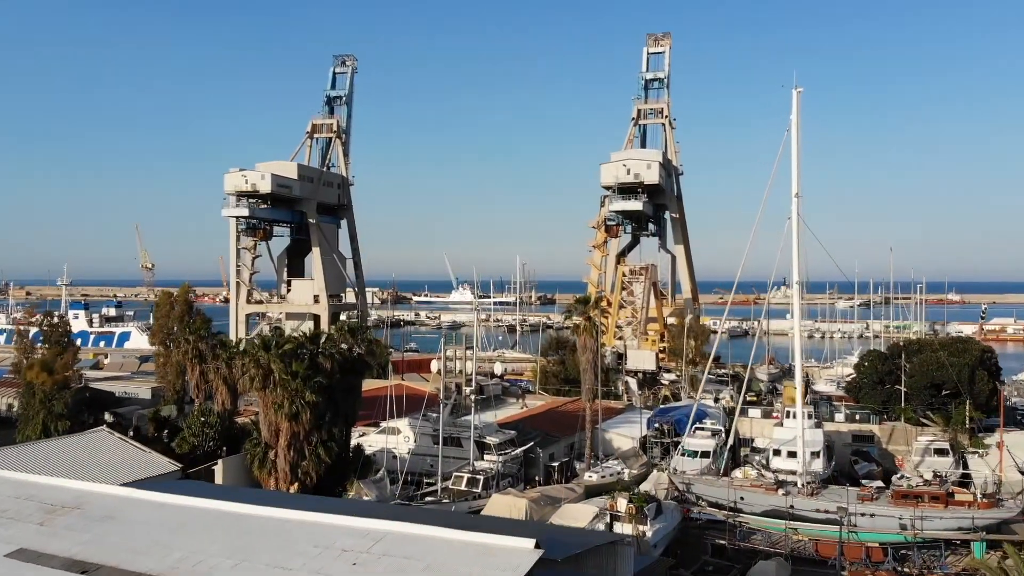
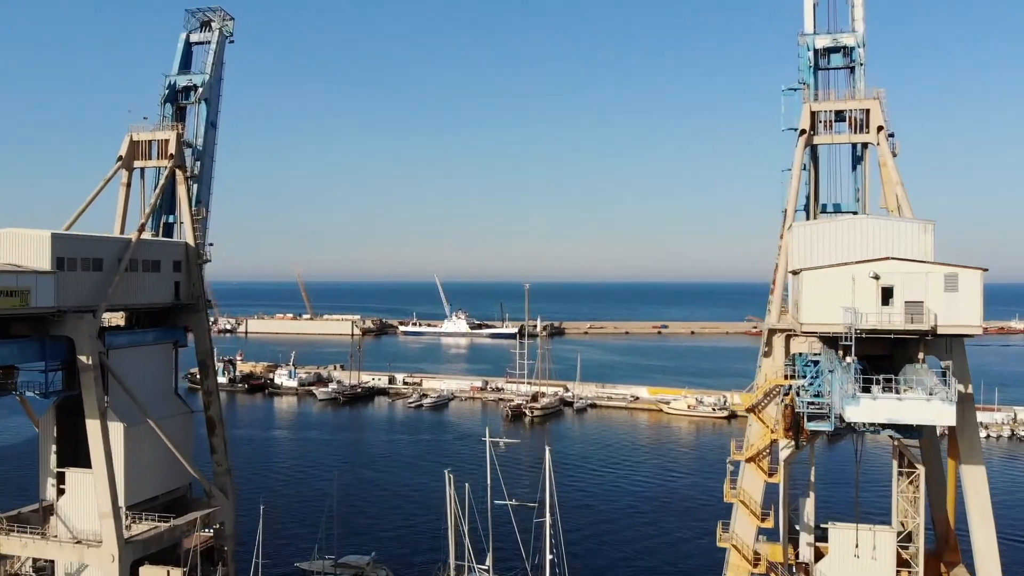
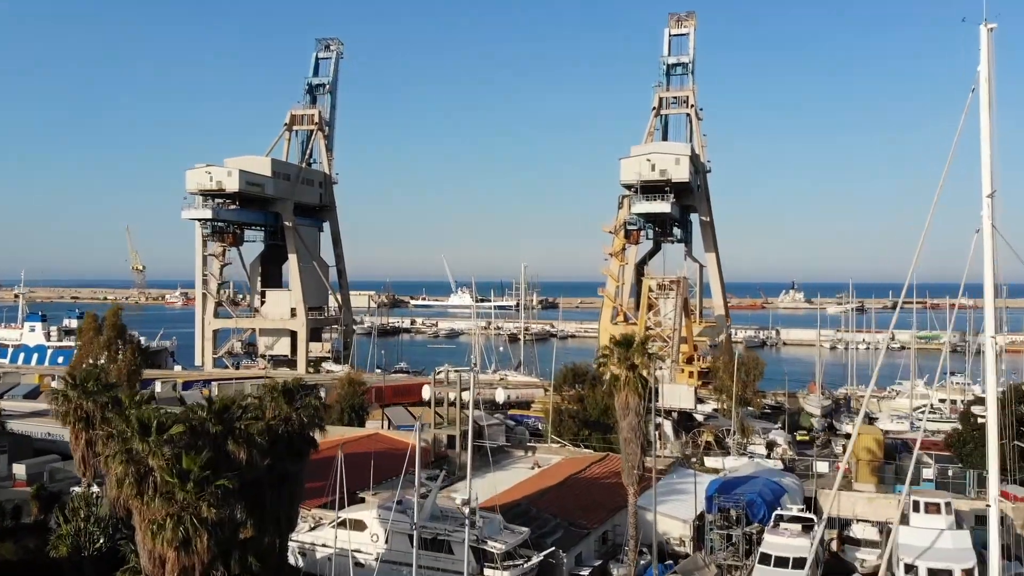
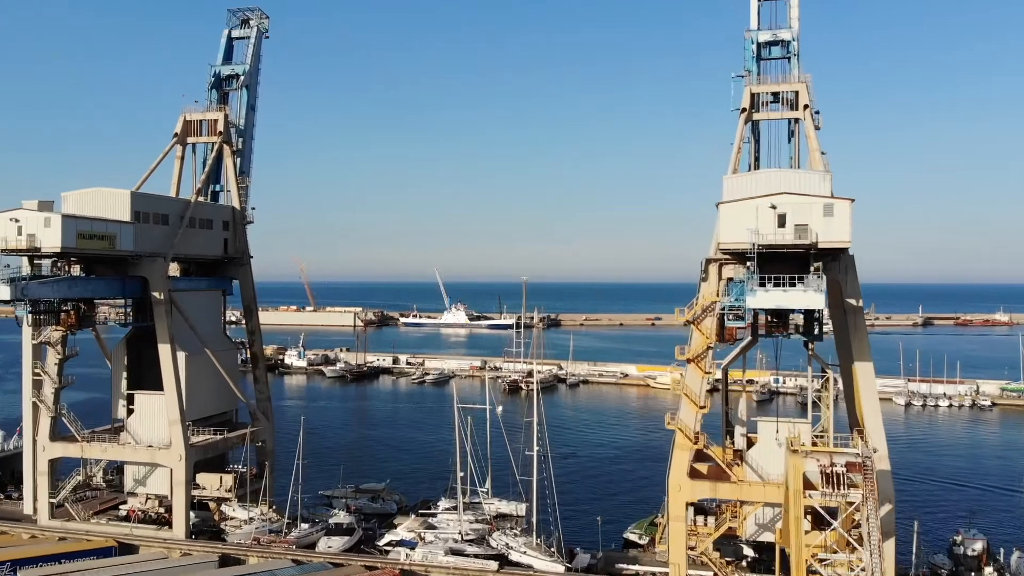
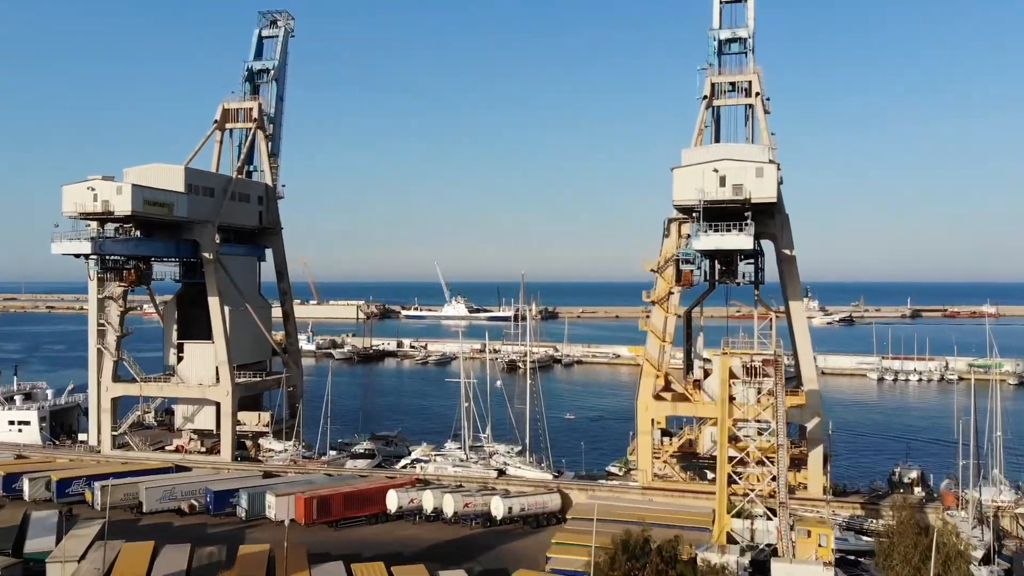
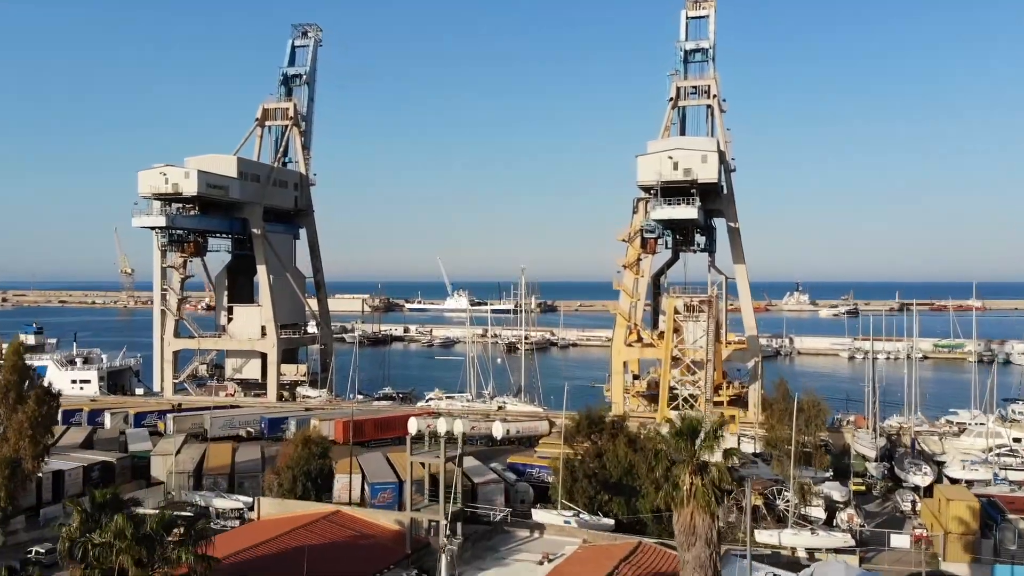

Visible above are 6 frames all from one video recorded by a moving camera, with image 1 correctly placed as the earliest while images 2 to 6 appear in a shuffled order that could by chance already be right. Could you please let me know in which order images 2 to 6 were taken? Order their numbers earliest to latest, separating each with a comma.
3, 6, 5, 4, 2
